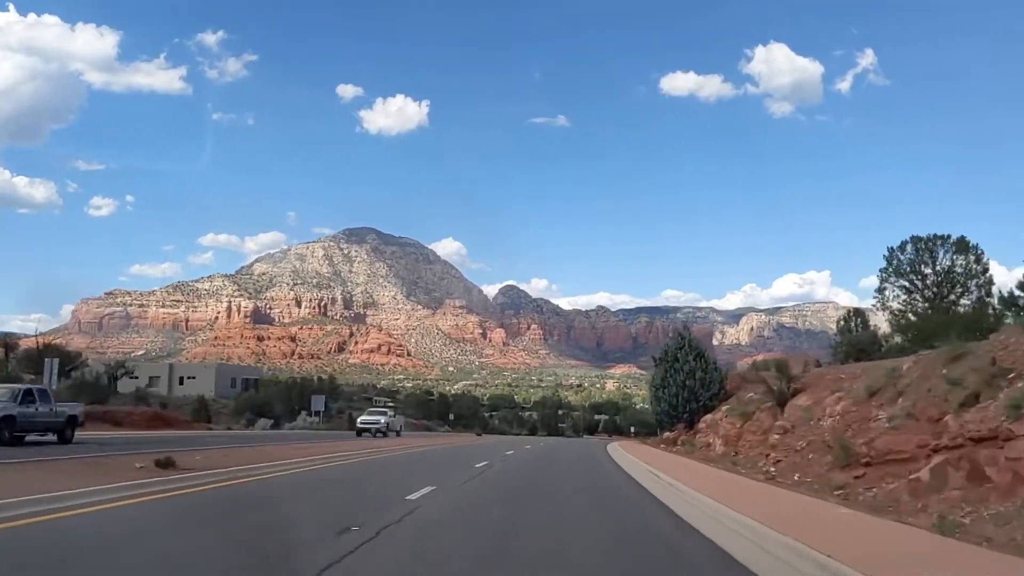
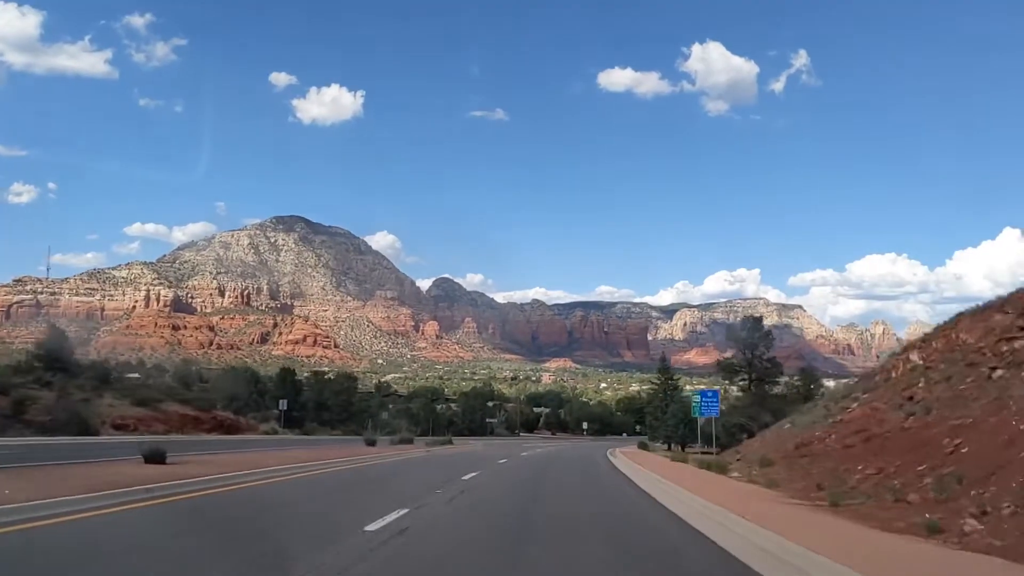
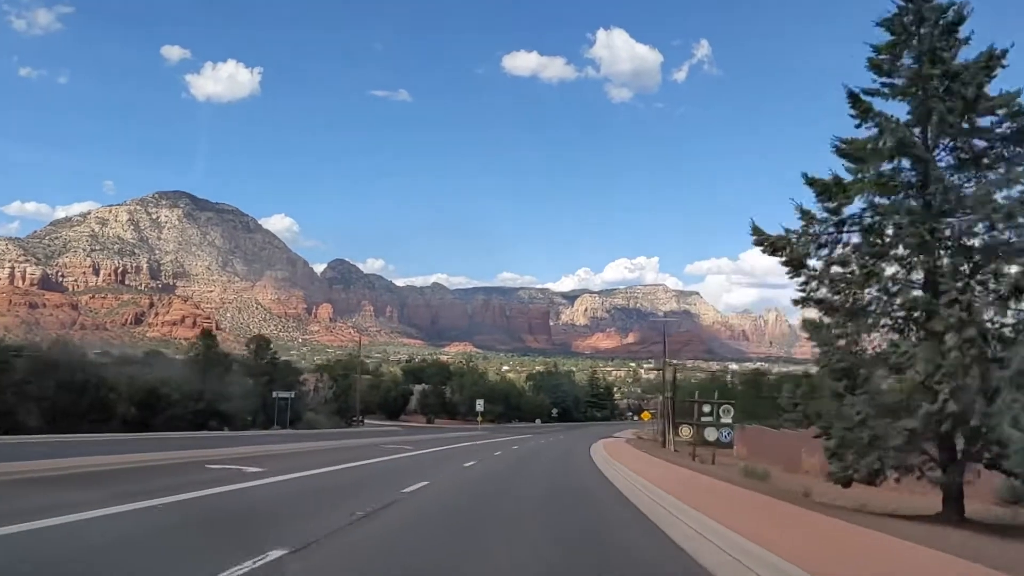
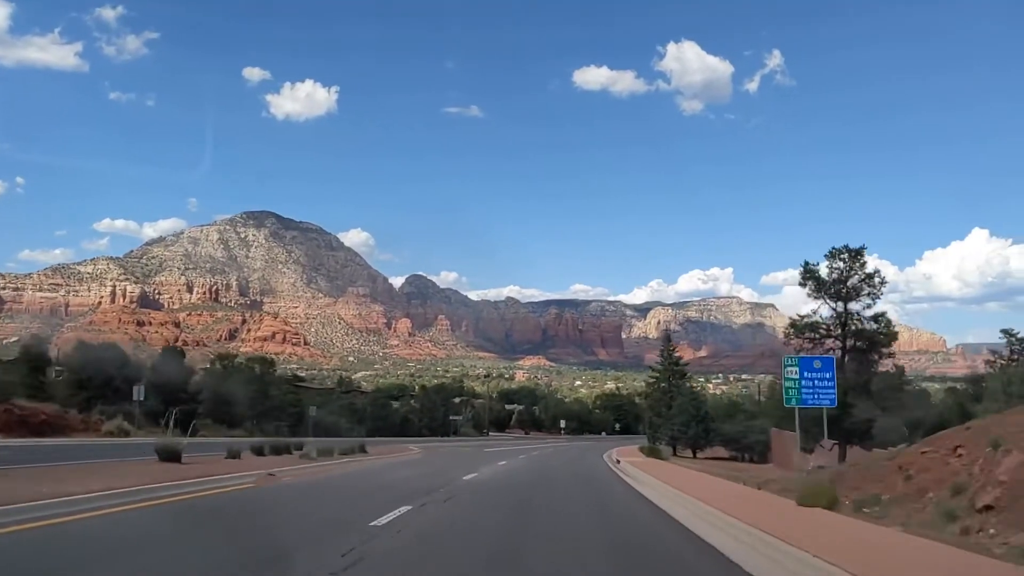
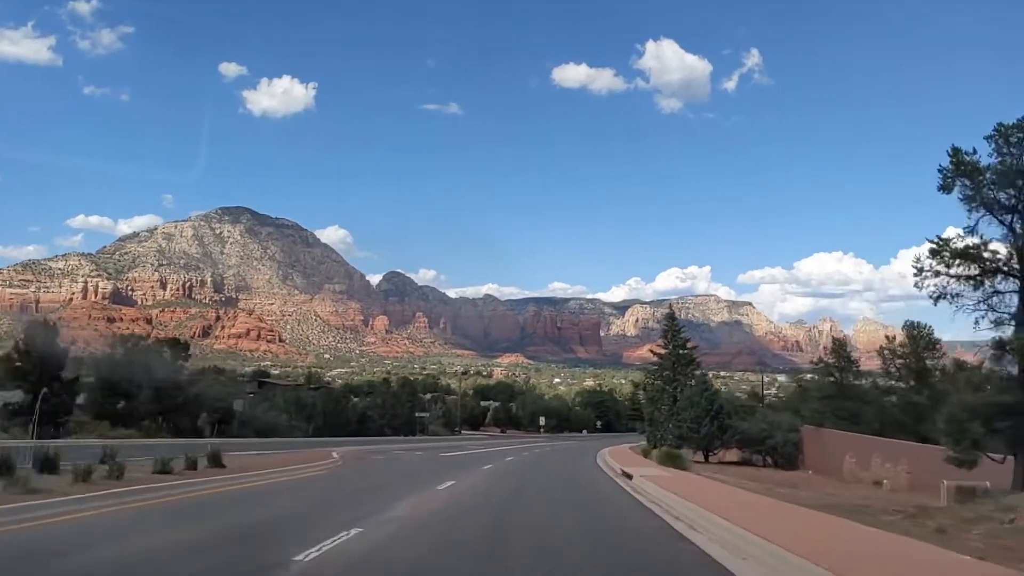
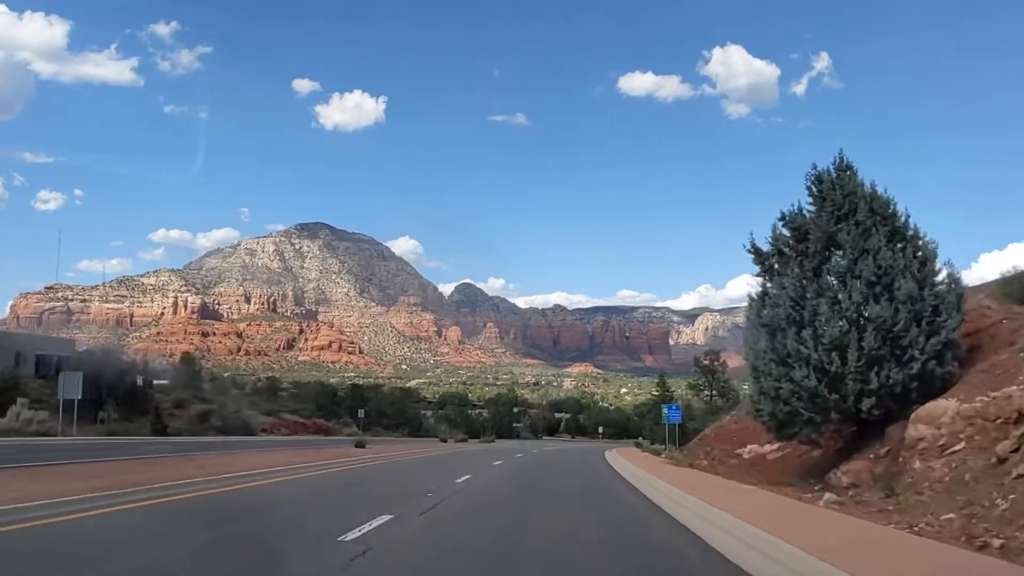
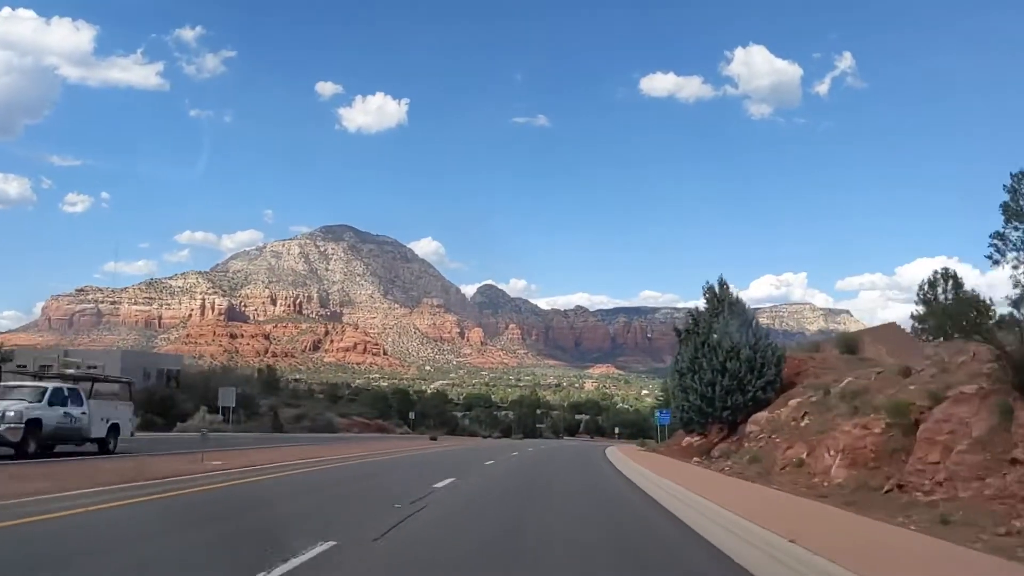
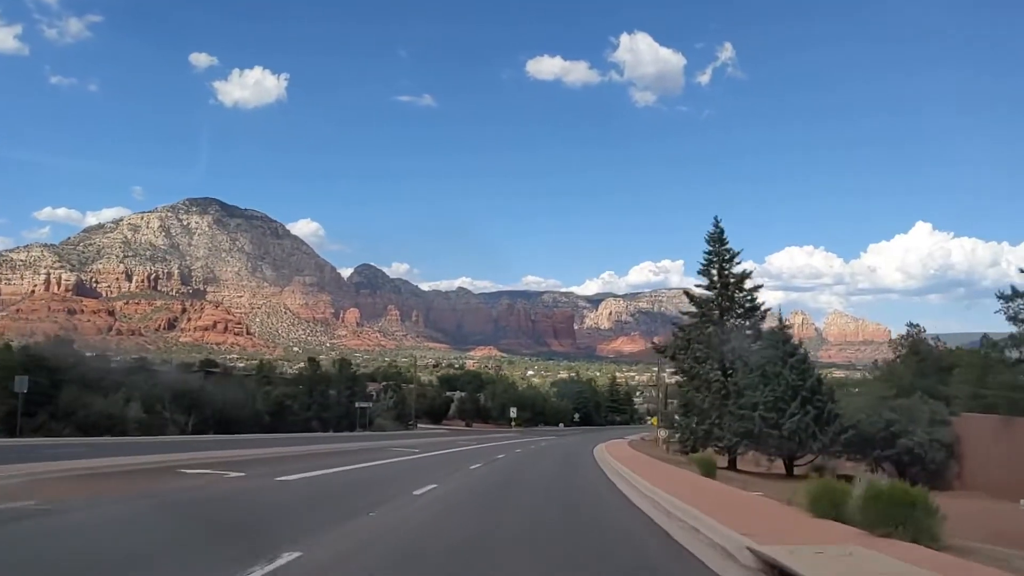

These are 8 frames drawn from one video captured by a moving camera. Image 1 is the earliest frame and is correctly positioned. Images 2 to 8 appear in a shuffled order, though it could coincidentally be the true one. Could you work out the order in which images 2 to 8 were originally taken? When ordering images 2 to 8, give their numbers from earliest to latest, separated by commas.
7, 6, 2, 4, 5, 8, 3
